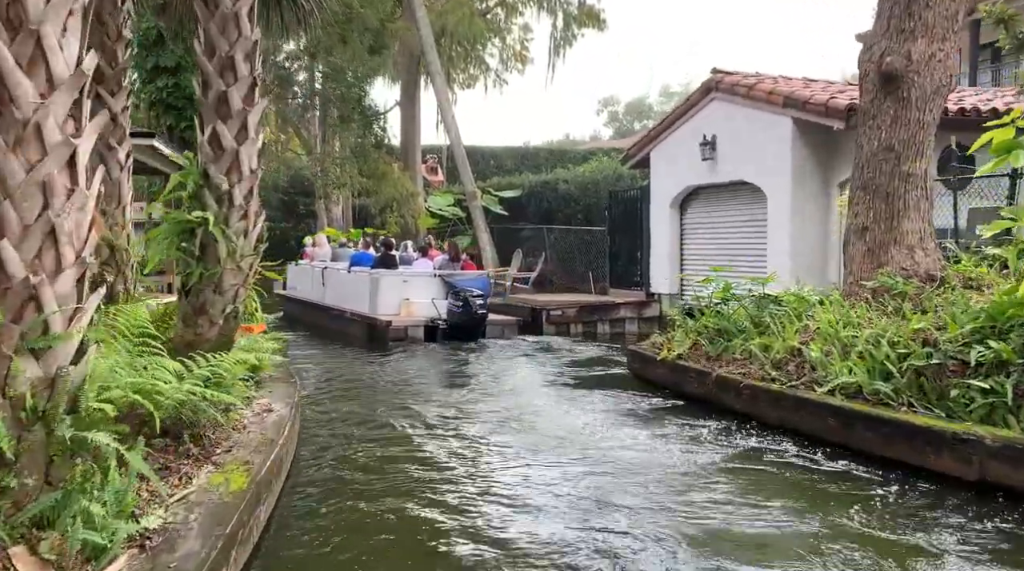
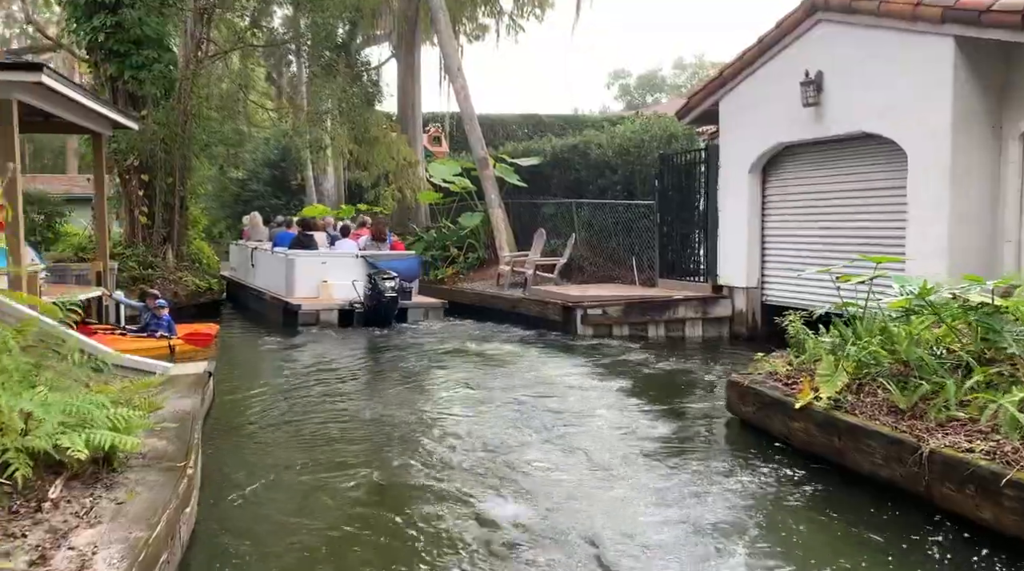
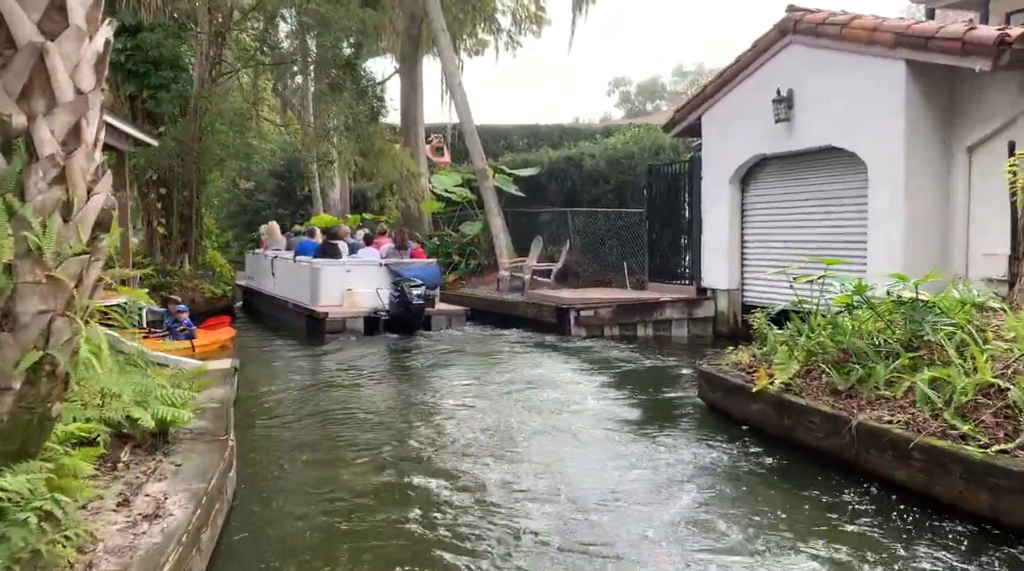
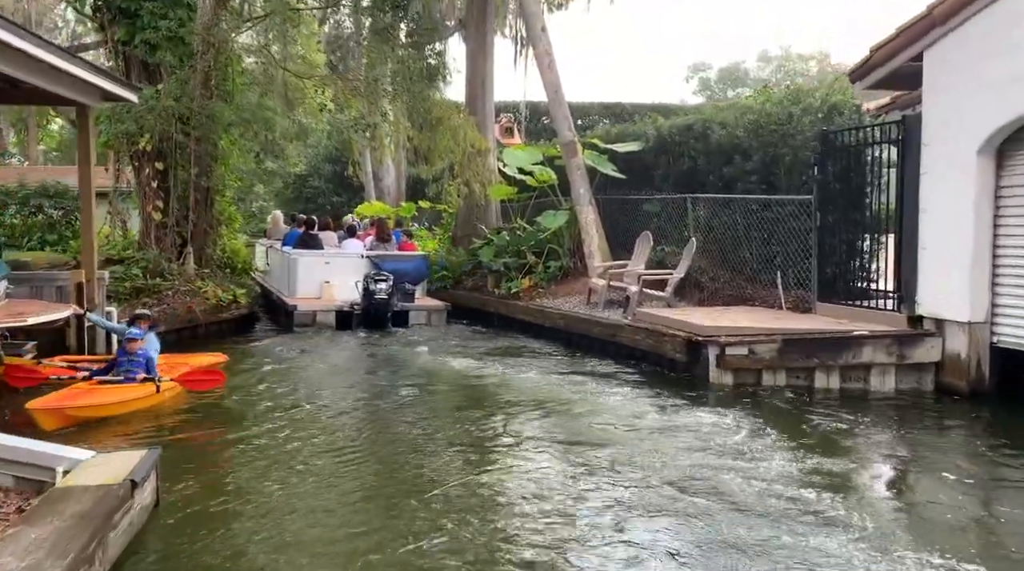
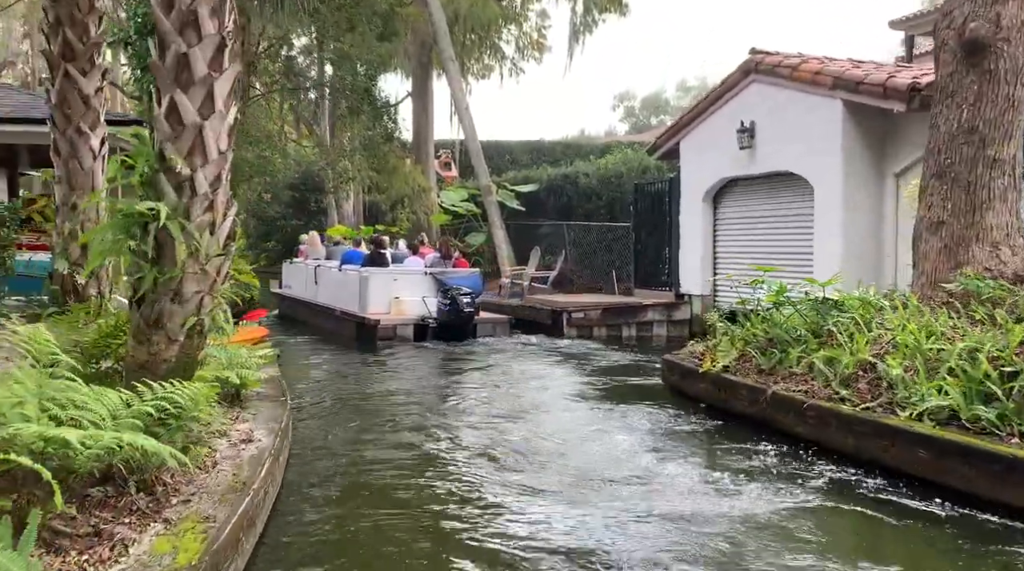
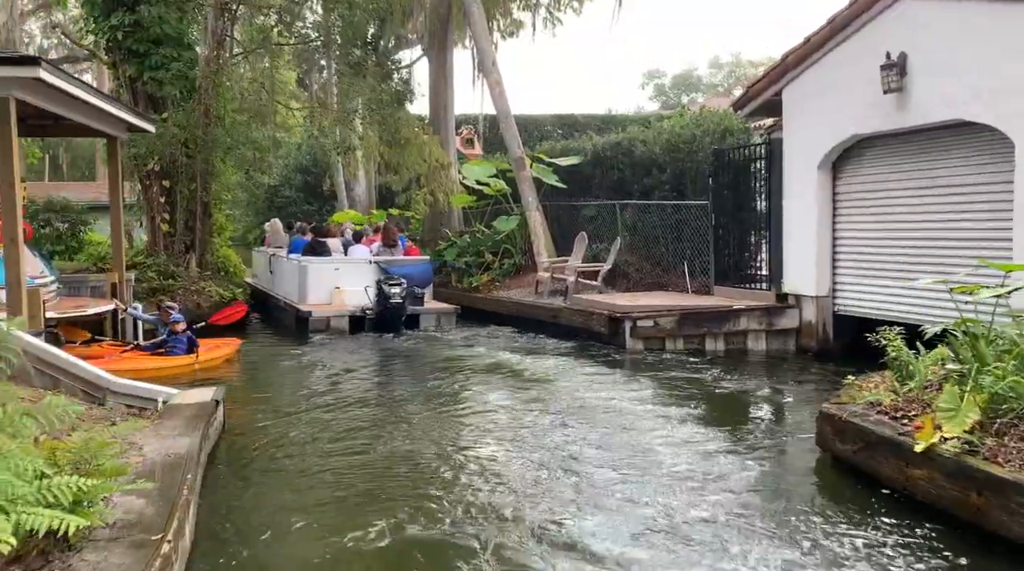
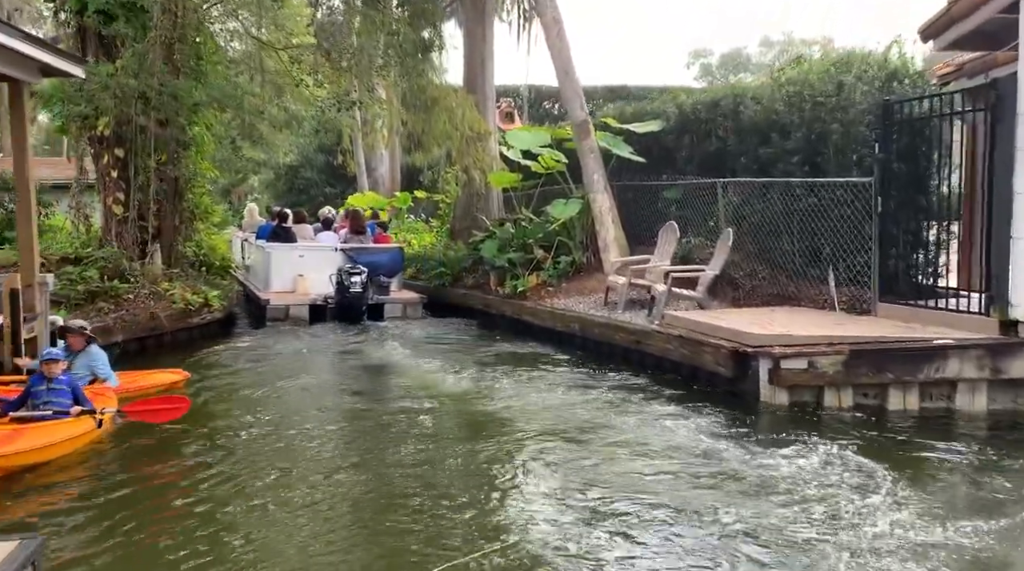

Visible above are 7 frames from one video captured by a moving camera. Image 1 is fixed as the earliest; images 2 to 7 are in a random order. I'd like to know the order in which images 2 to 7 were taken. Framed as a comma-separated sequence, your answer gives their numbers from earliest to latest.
5, 3, 2, 6, 4, 7
